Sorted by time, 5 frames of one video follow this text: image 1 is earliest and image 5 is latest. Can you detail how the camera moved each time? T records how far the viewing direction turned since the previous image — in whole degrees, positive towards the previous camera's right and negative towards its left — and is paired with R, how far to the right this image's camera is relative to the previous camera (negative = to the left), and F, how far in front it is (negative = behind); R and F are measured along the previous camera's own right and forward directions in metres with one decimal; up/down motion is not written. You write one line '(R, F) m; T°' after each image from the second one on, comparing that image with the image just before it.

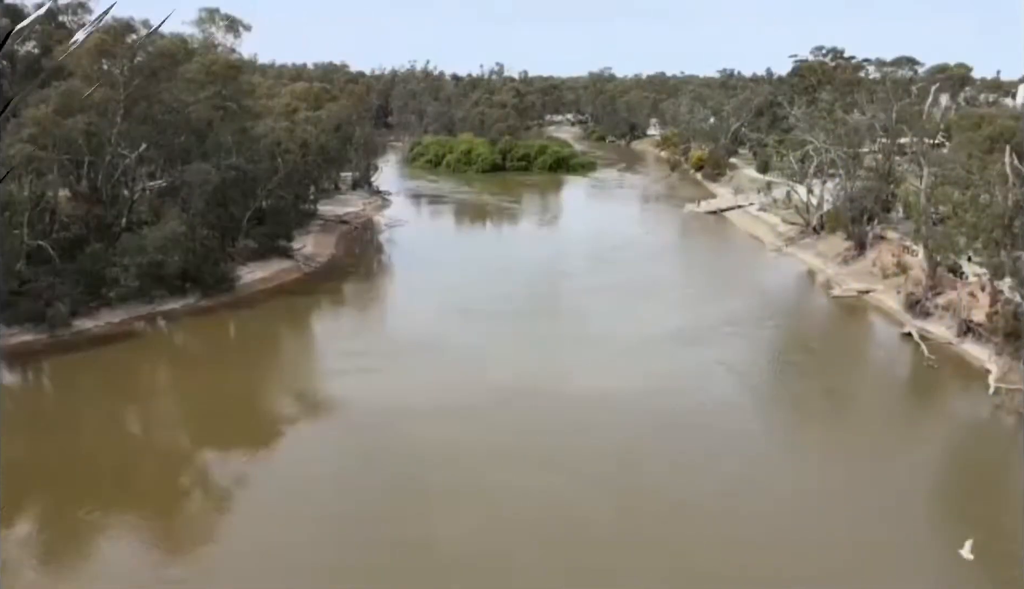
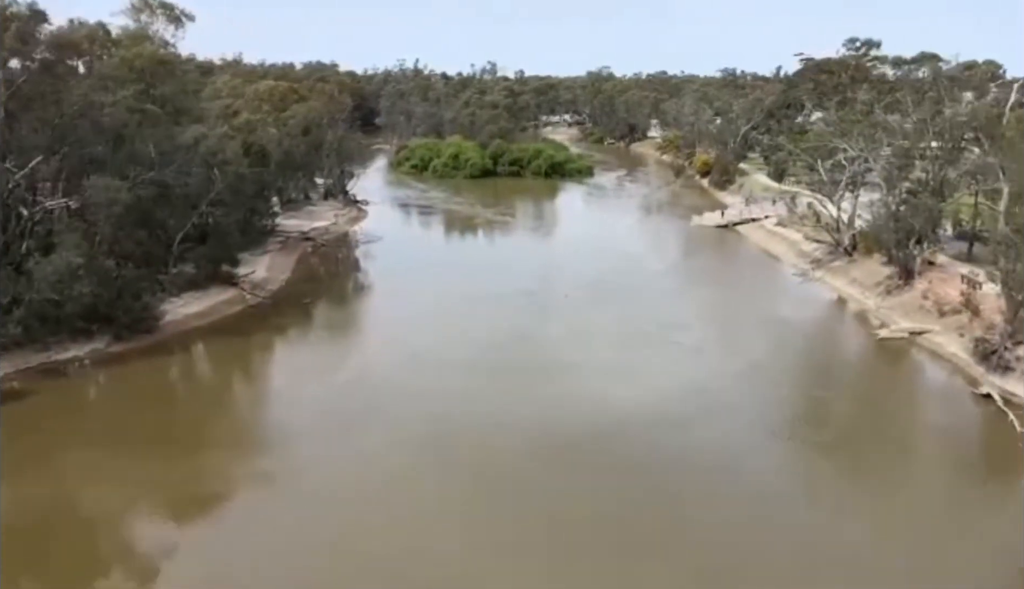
(+0.8, +5.6) m; 0°
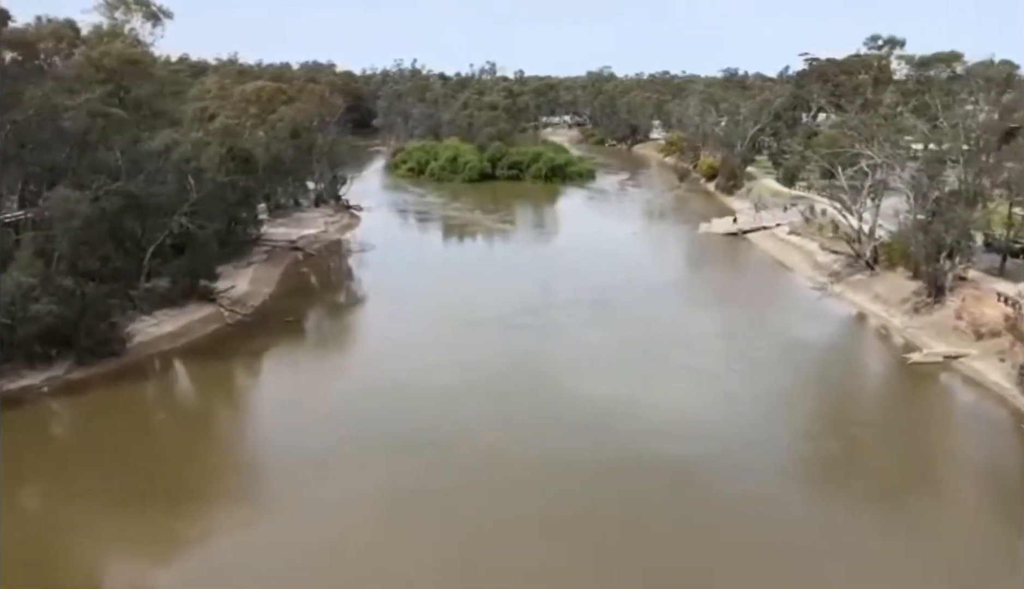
(+0.1, +2.2) m; 0°
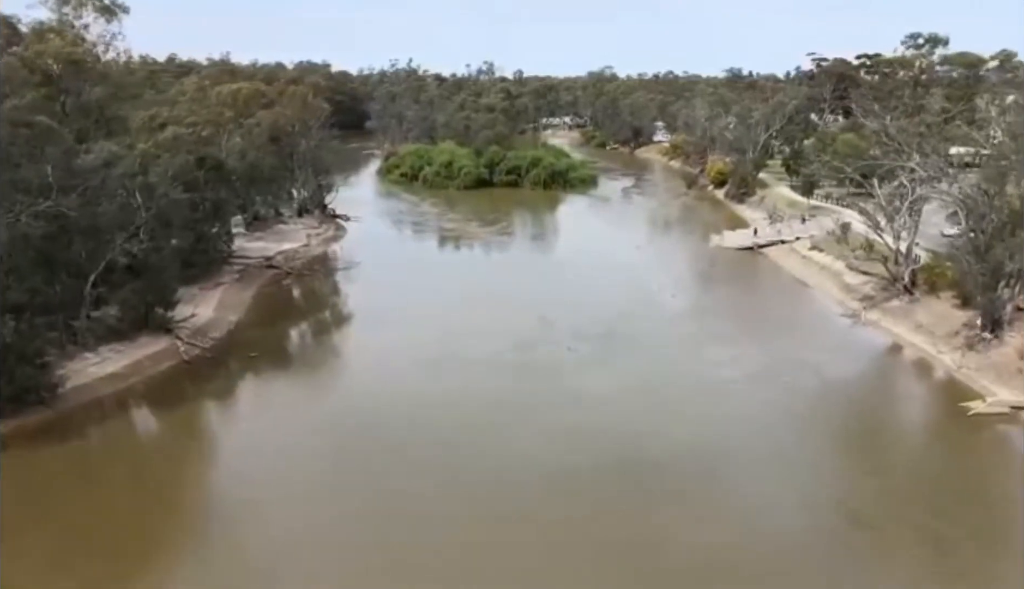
(+0.2, +3.5) m; 0°
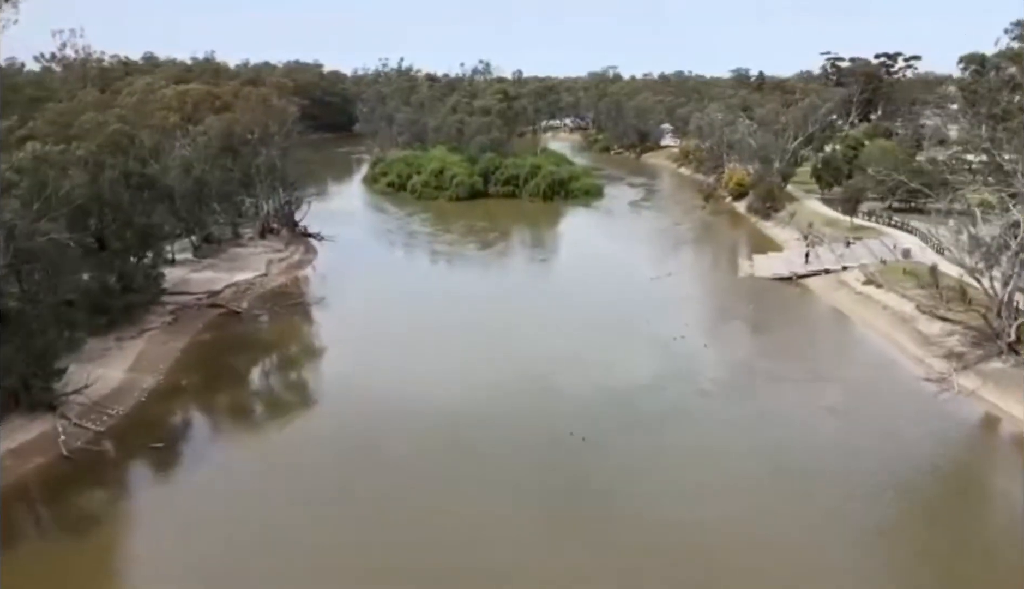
(+0.2, +6.5) m; 0°
